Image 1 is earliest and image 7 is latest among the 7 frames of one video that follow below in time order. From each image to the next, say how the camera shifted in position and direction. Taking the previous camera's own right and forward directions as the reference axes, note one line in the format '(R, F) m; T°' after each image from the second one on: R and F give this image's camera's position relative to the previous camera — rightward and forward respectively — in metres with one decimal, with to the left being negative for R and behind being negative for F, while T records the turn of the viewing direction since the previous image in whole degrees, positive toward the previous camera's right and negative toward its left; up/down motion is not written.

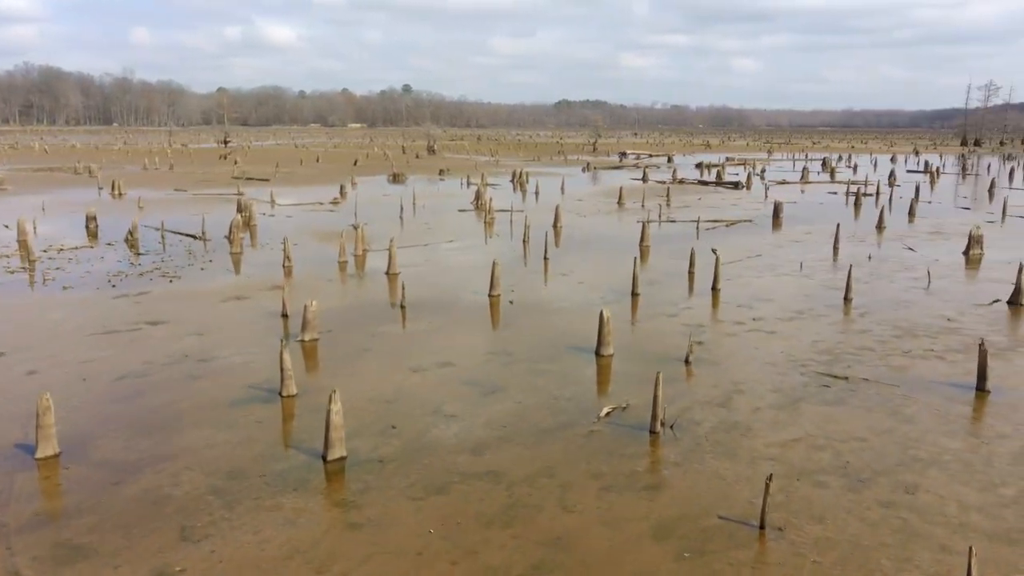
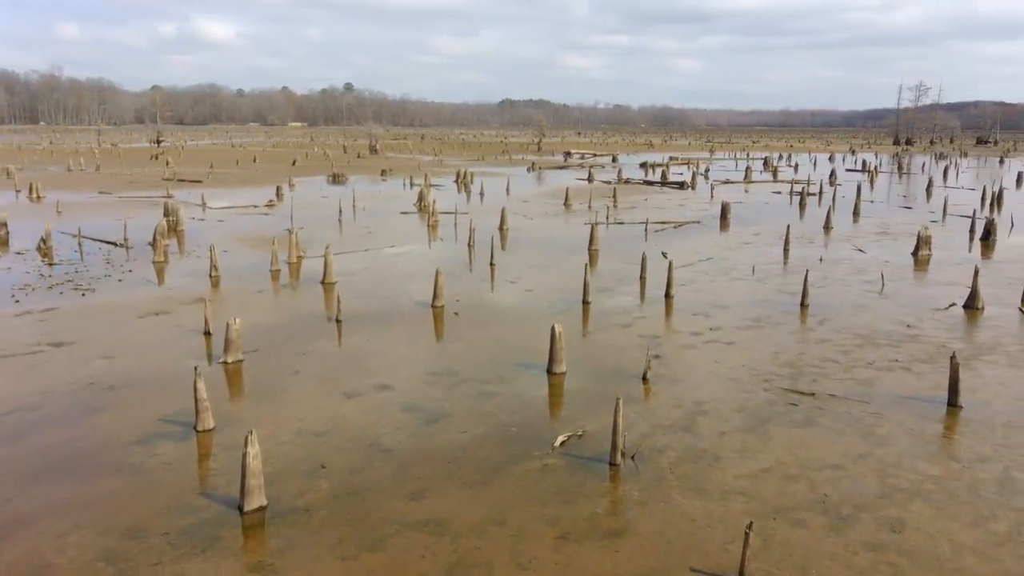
(0.0, +1.1) m; +4°
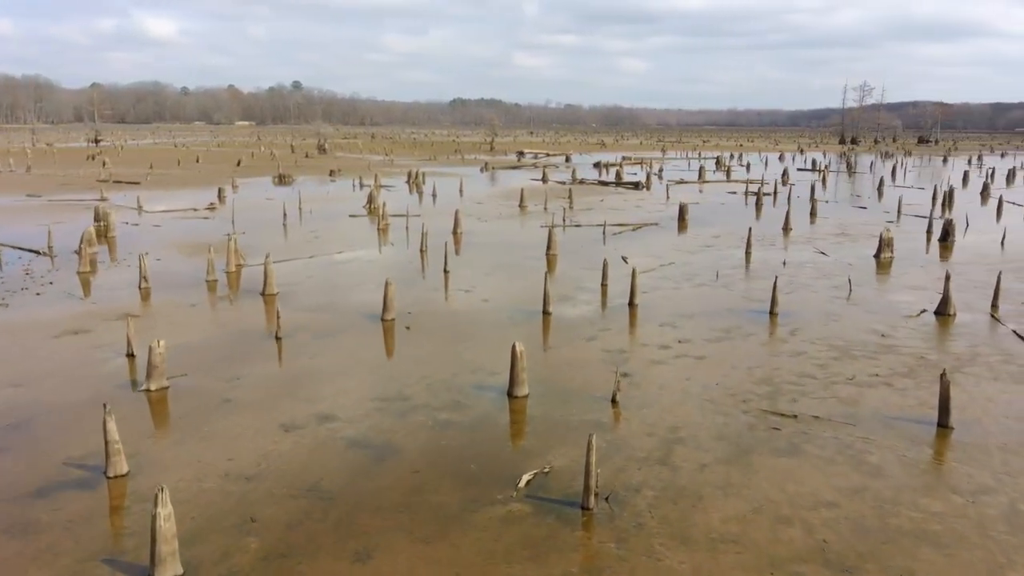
(0.0, +1.1) m; +3°
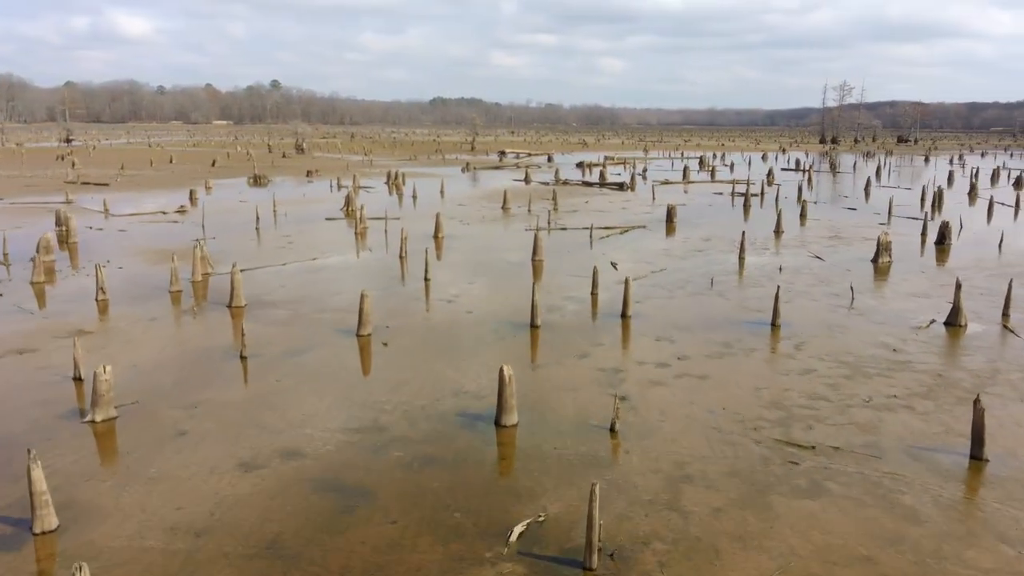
(-0.1, +1.1) m; +1°
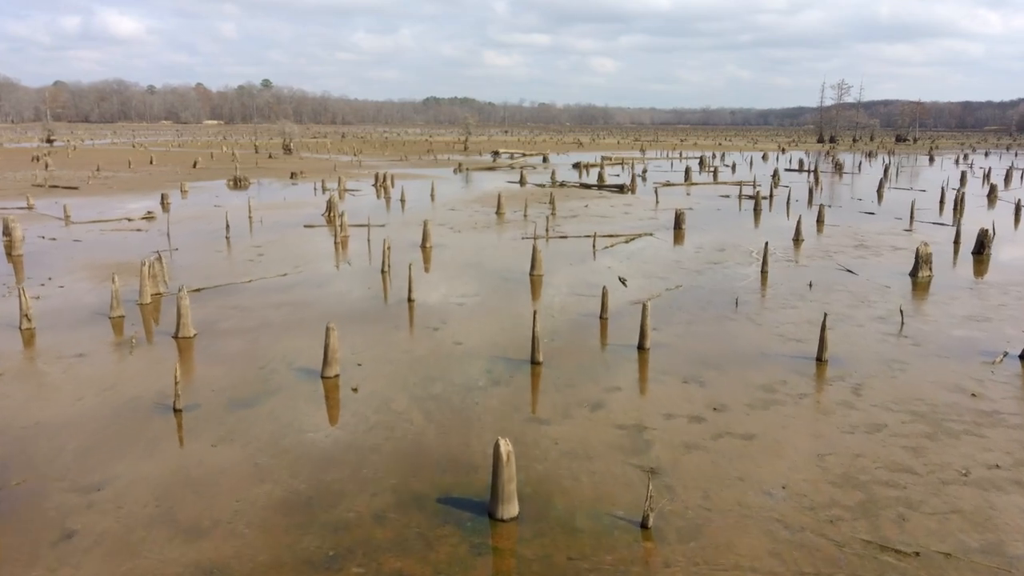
(0.0, +2.6) m; 0°
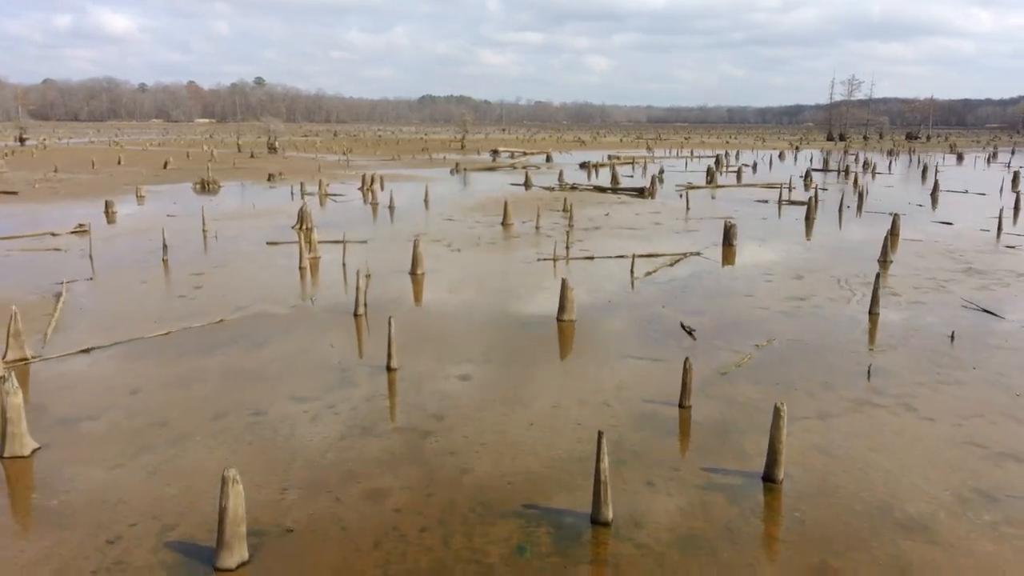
(-0.5, +5.8) m; 0°
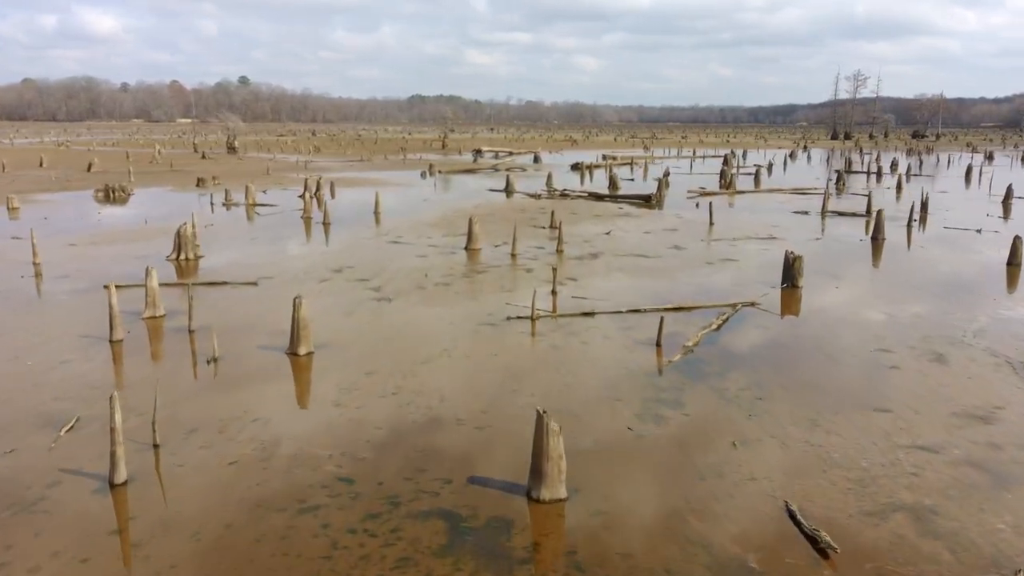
(+0.7, +8.1) m; +1°
